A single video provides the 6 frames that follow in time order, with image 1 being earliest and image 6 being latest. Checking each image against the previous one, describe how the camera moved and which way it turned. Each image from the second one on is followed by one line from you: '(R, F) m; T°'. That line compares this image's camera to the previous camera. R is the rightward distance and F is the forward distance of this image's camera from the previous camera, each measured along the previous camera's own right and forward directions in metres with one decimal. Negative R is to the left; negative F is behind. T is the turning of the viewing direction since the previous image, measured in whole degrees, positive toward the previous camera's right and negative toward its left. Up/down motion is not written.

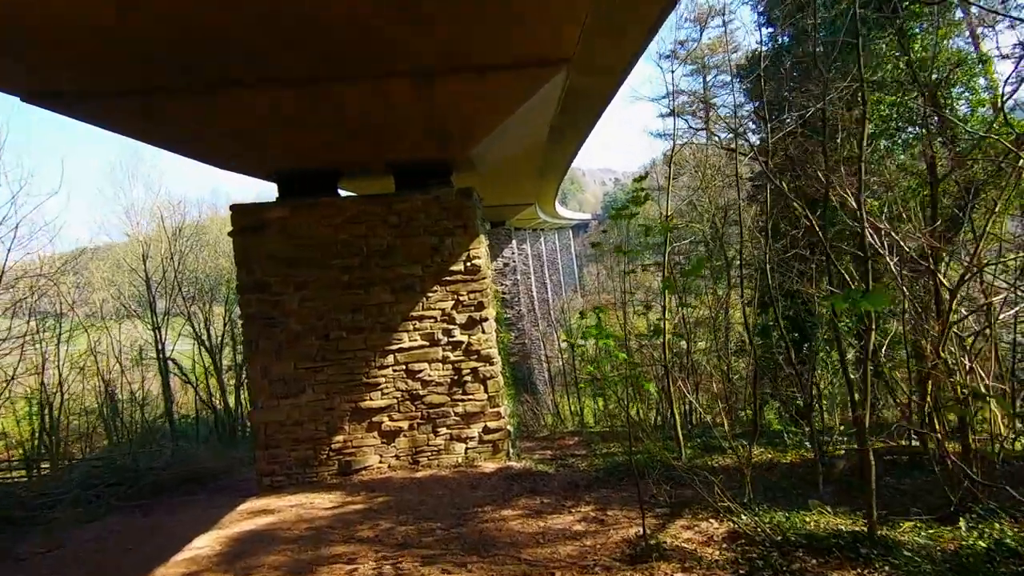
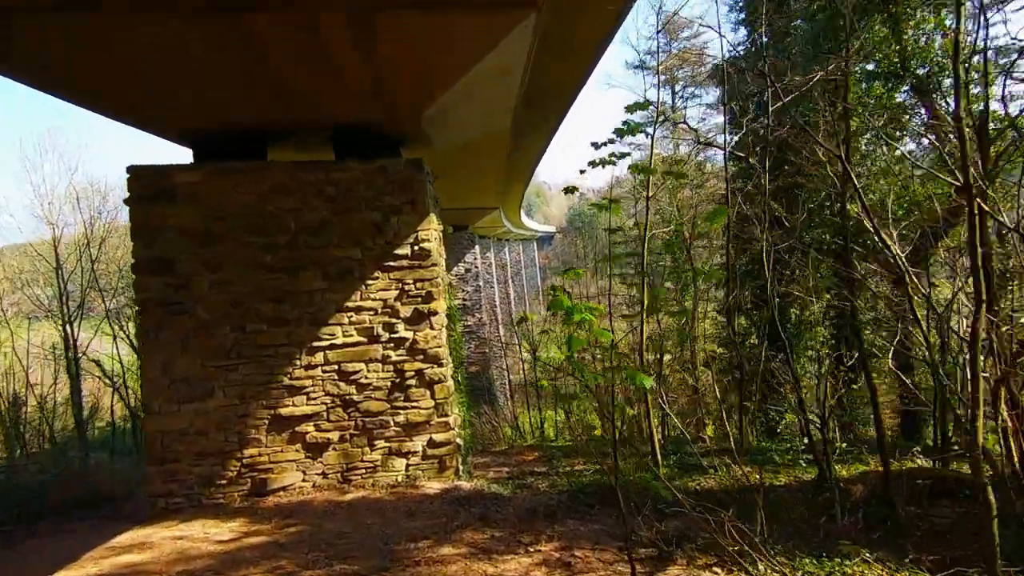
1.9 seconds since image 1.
(+0.1, +0.7) m; +4°
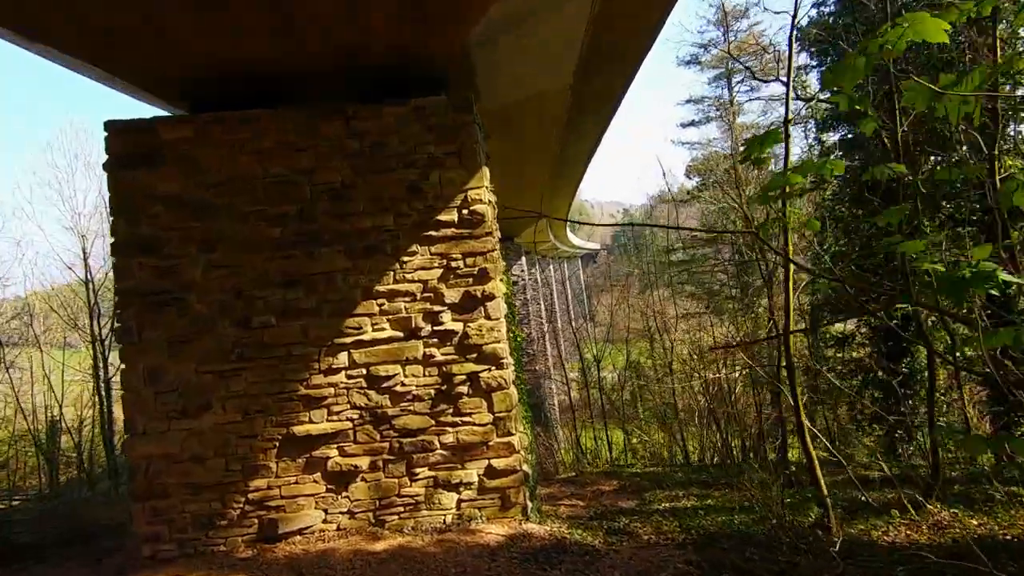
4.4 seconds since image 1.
(-0.2, +1.1) m; -5°
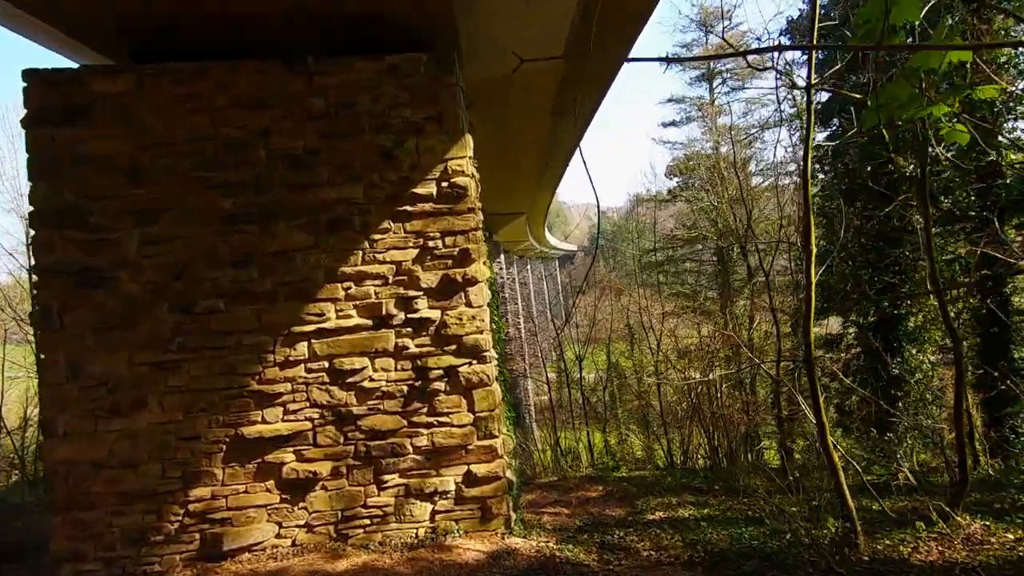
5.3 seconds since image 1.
(0.0, +0.4) m; +2°
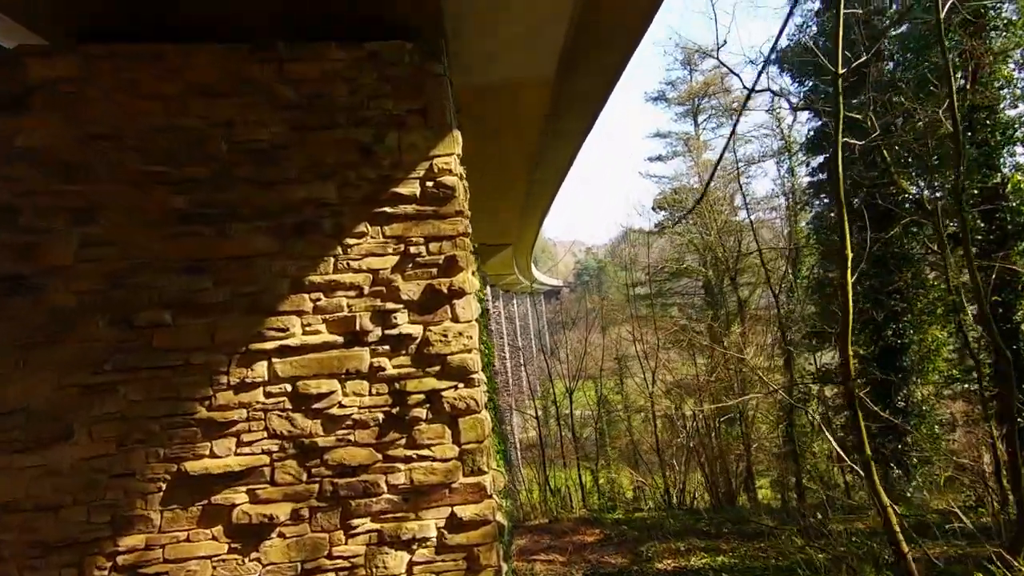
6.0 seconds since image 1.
(0.0, +0.4) m; +2°
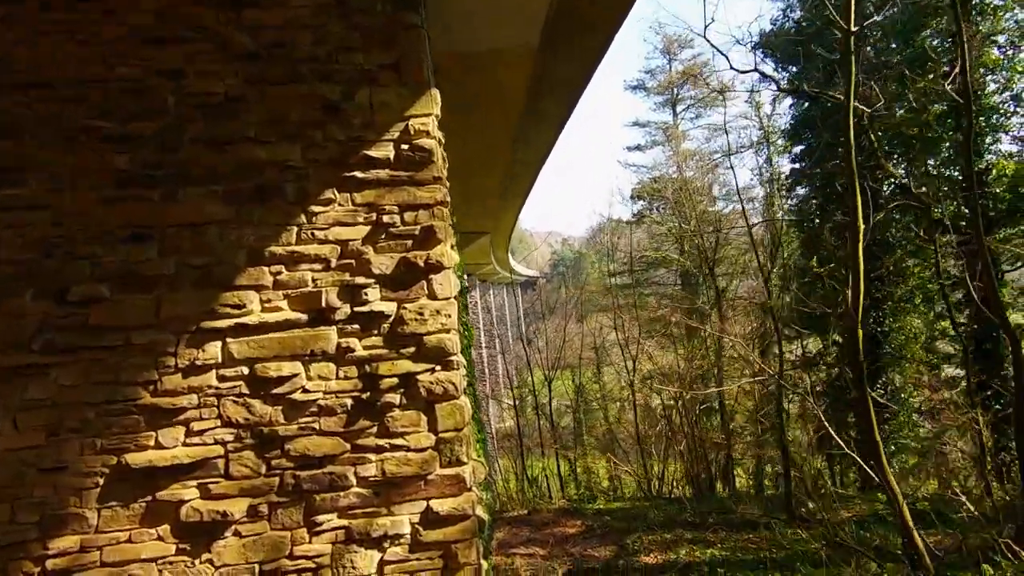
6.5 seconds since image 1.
(0.0, +0.2) m; +3°
